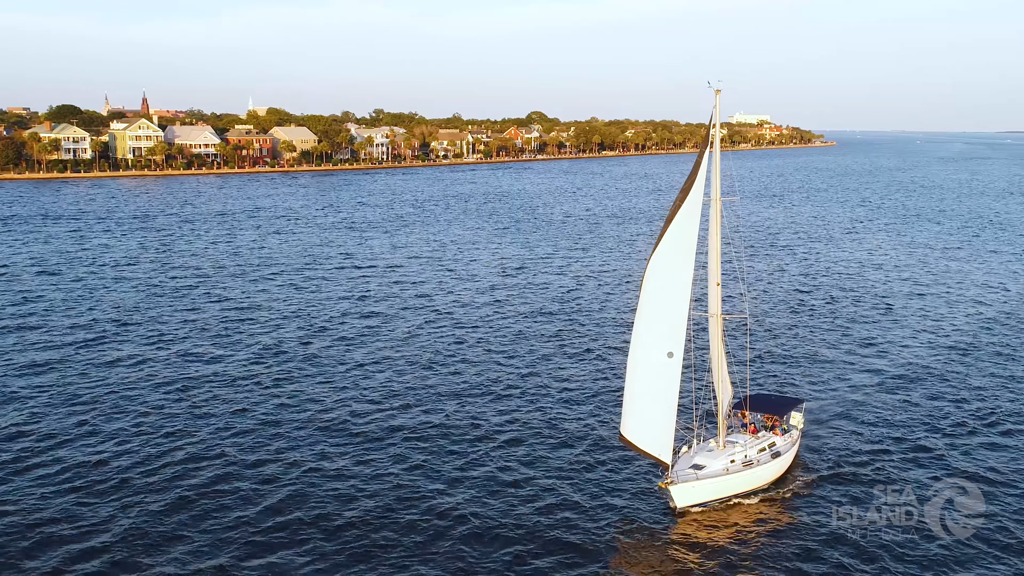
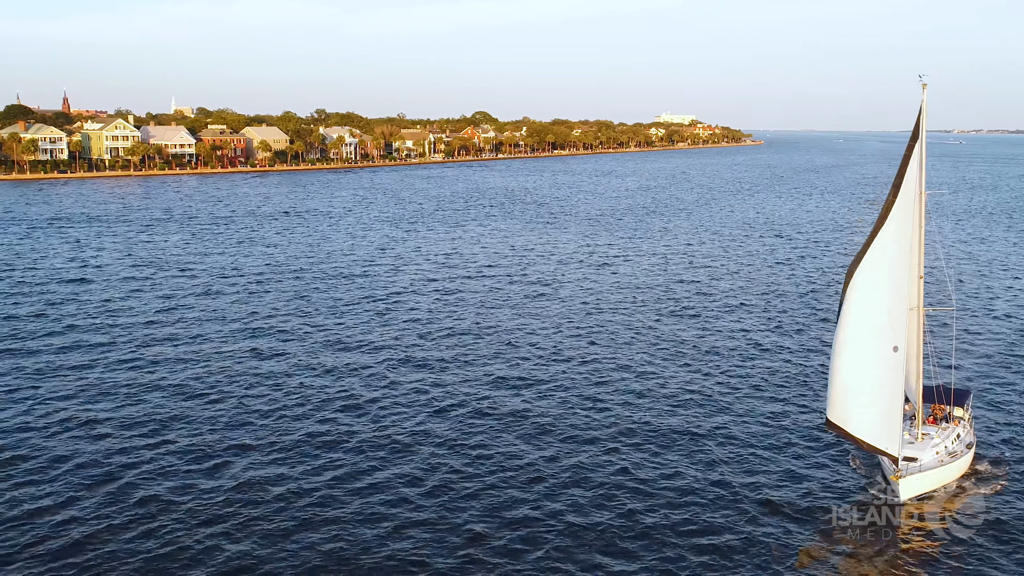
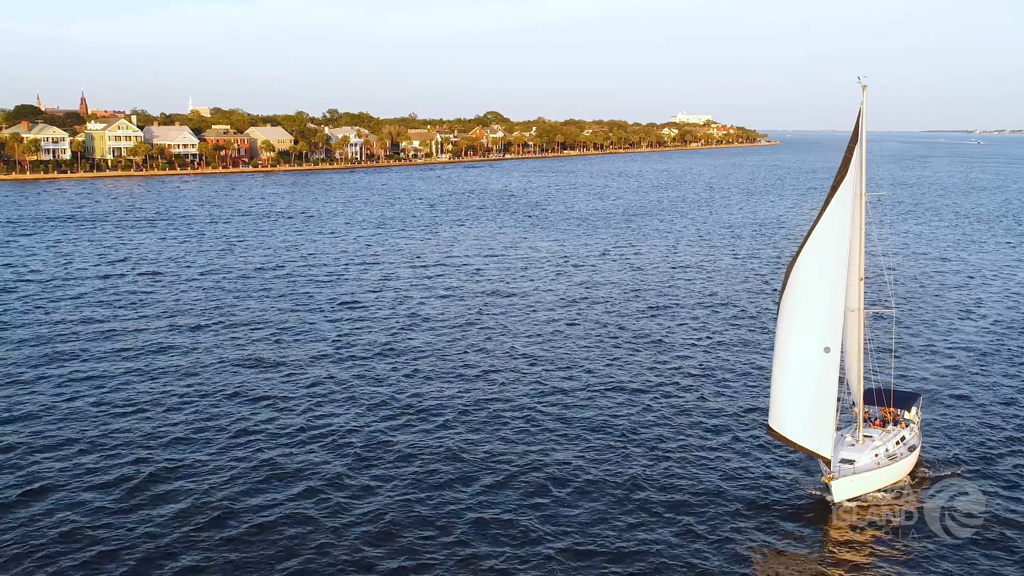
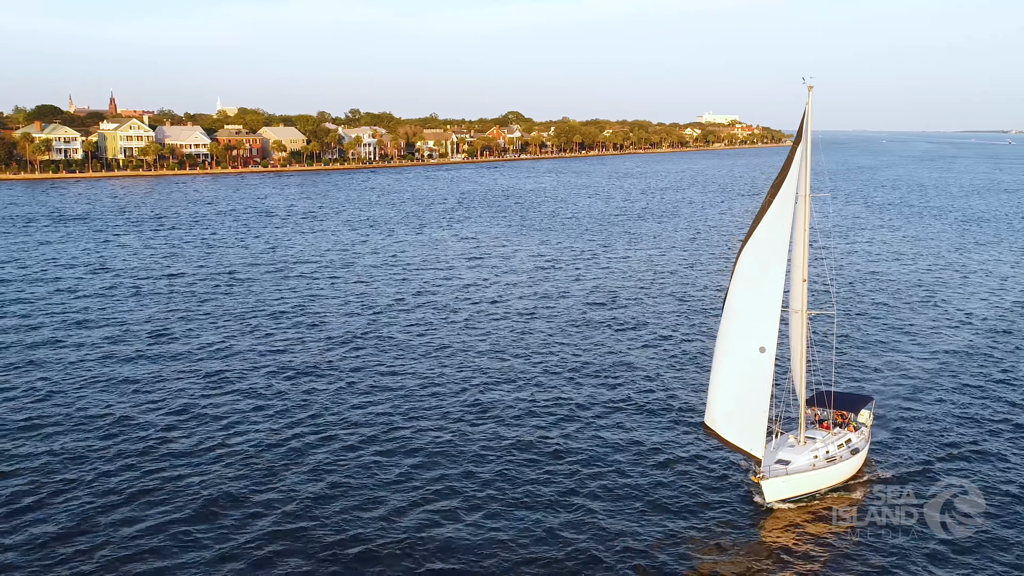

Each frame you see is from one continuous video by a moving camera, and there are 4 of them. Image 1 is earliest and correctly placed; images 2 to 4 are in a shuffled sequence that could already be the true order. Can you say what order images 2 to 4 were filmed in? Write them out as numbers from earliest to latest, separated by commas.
4, 3, 2
